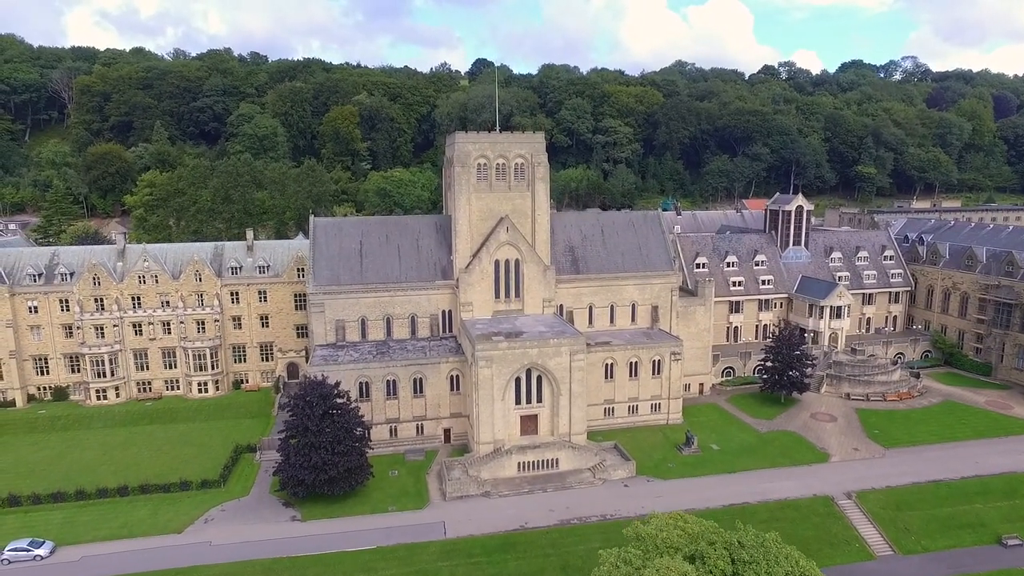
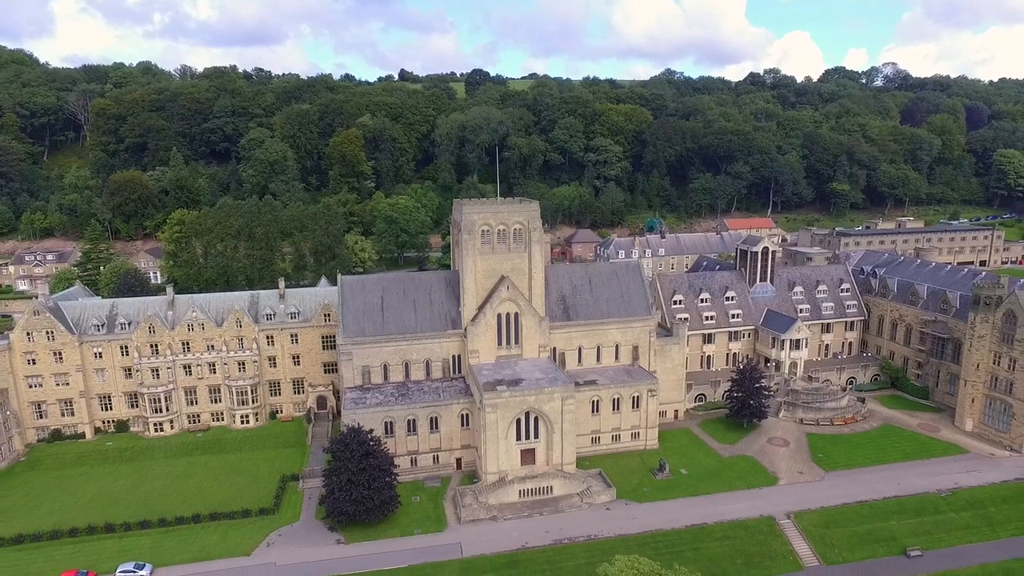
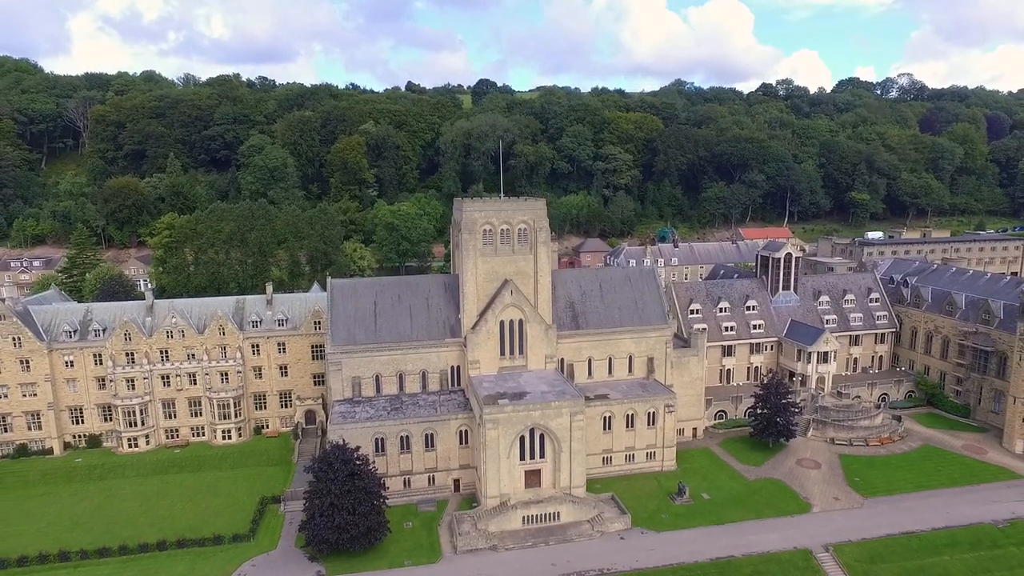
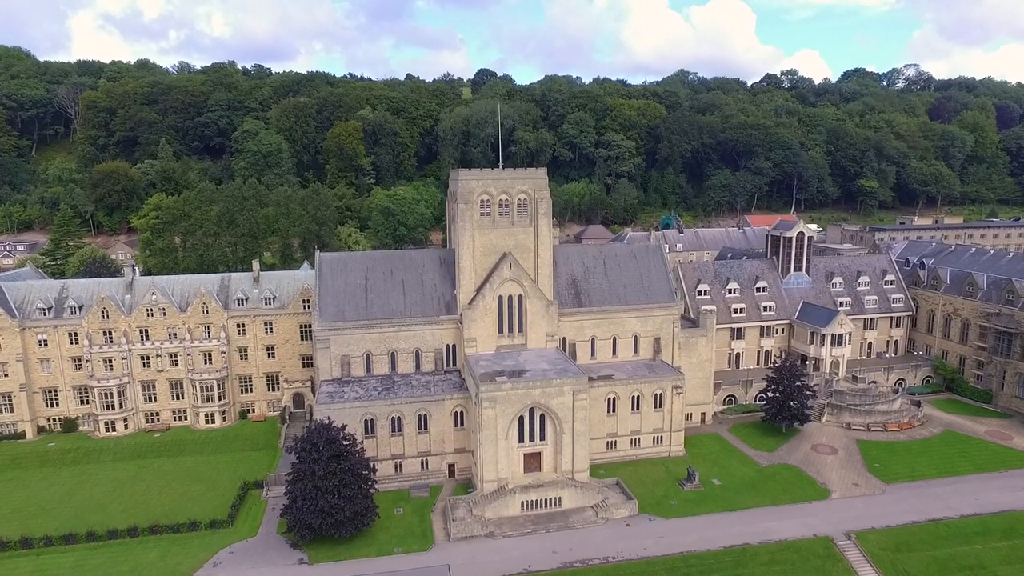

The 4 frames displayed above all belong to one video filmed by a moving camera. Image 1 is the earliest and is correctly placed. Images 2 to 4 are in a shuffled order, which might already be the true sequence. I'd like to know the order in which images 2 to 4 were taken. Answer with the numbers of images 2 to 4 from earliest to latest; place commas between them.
4, 3, 2
